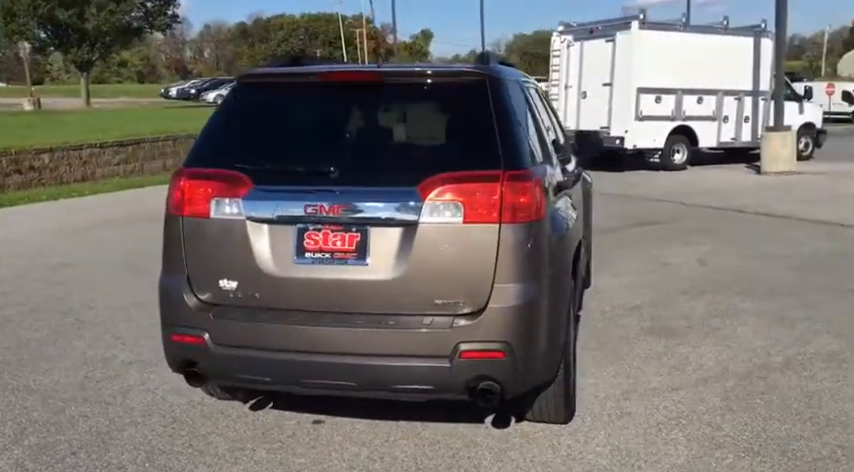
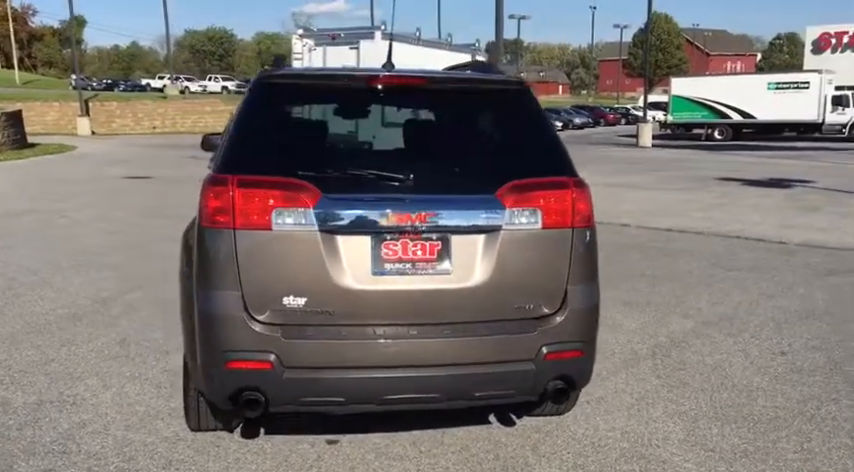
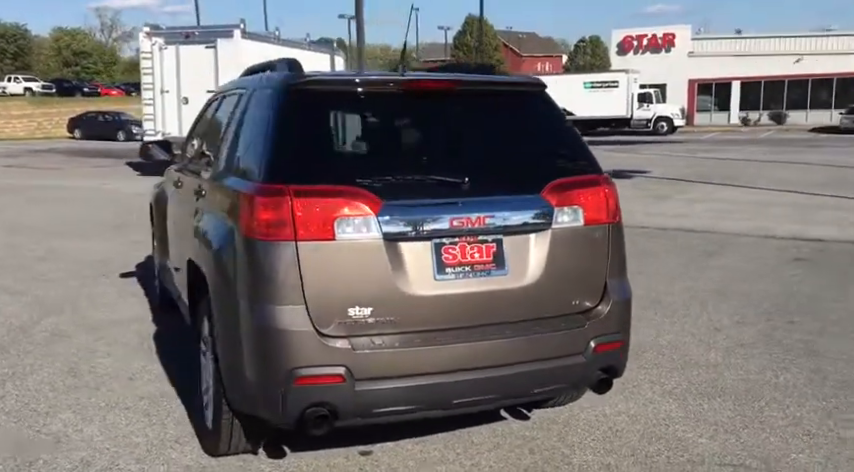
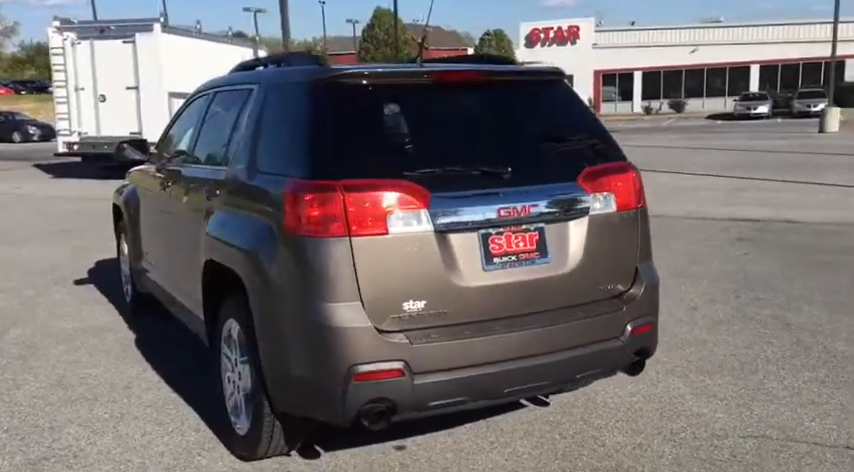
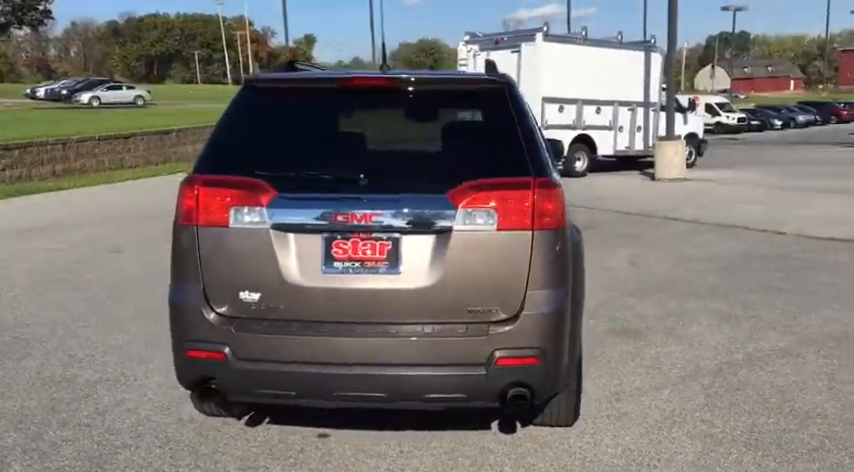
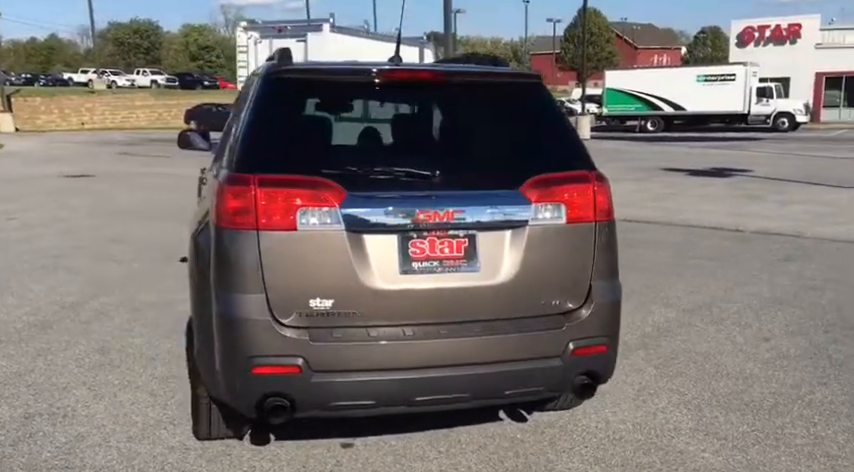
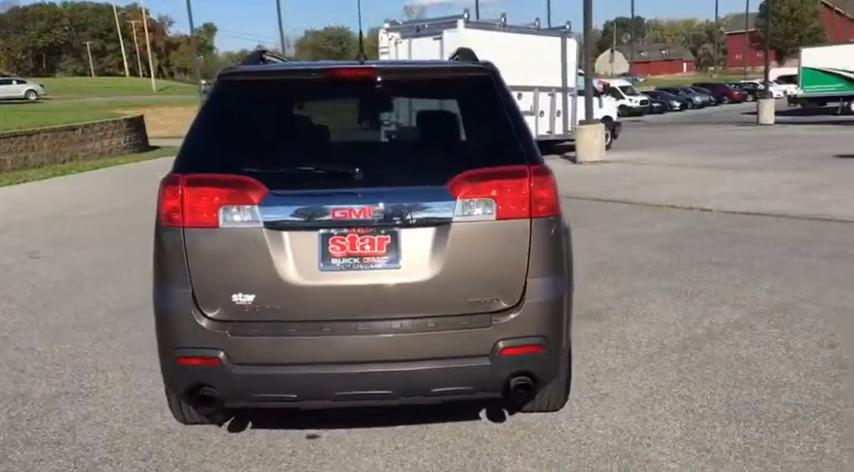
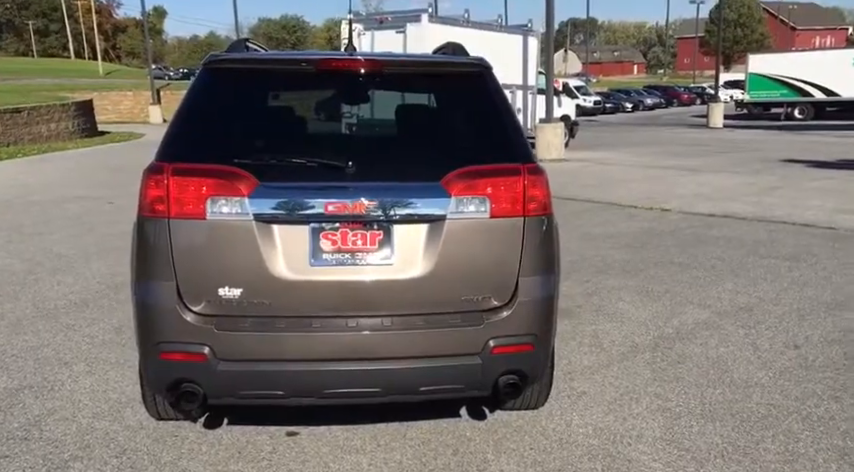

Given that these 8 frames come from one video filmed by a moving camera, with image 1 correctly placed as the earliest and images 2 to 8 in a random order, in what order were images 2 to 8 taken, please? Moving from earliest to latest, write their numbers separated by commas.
5, 7, 8, 2, 6, 3, 4
